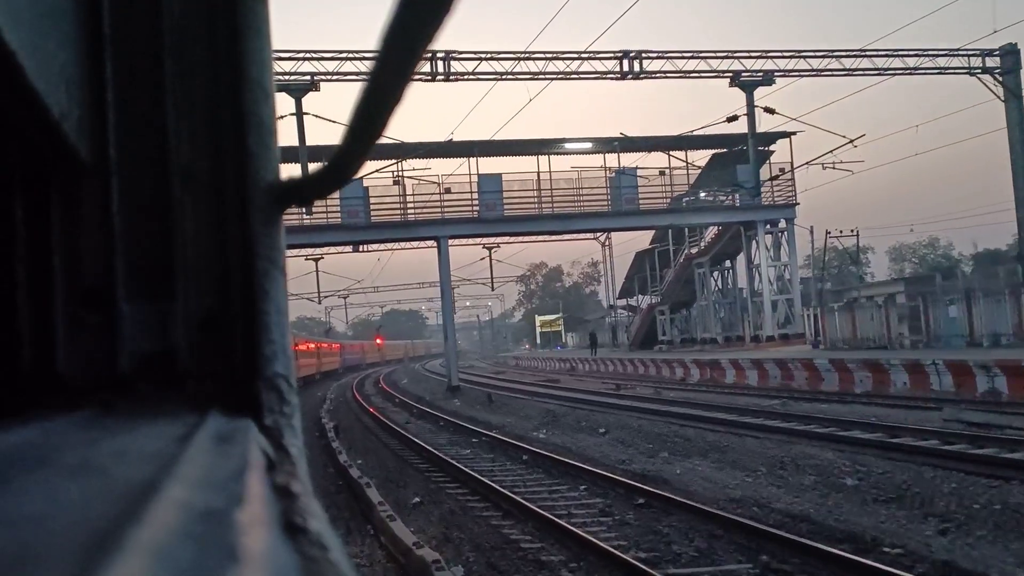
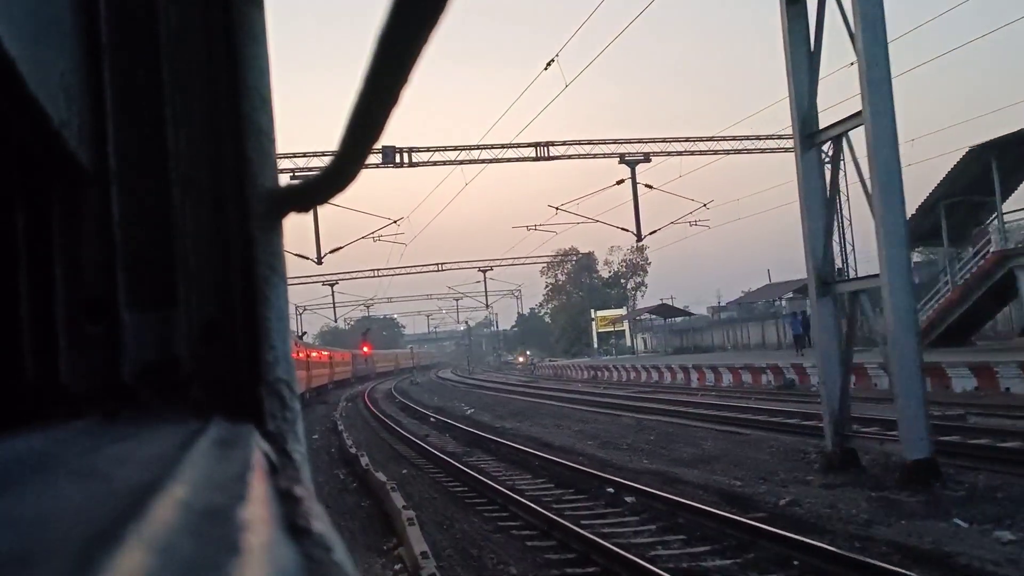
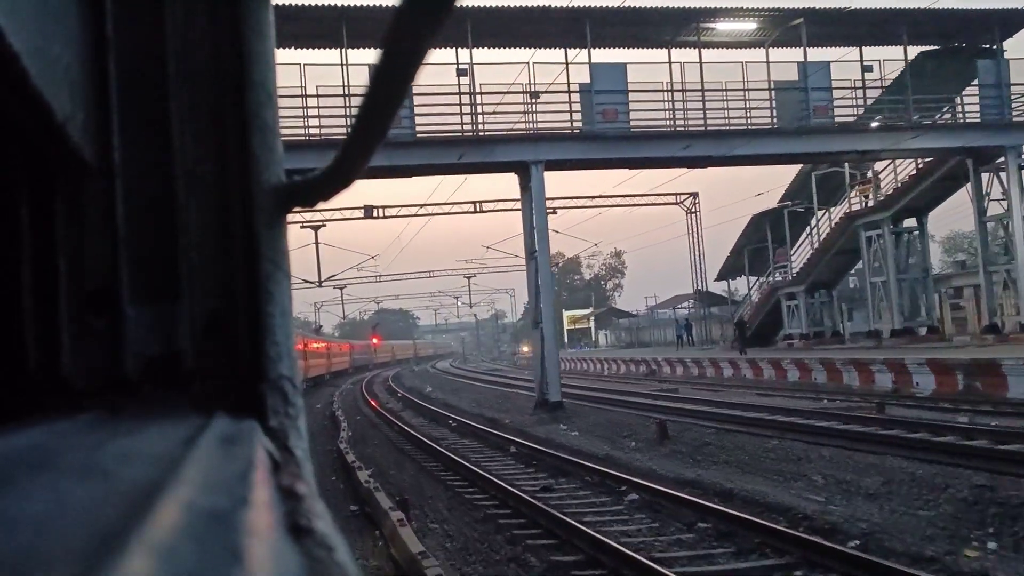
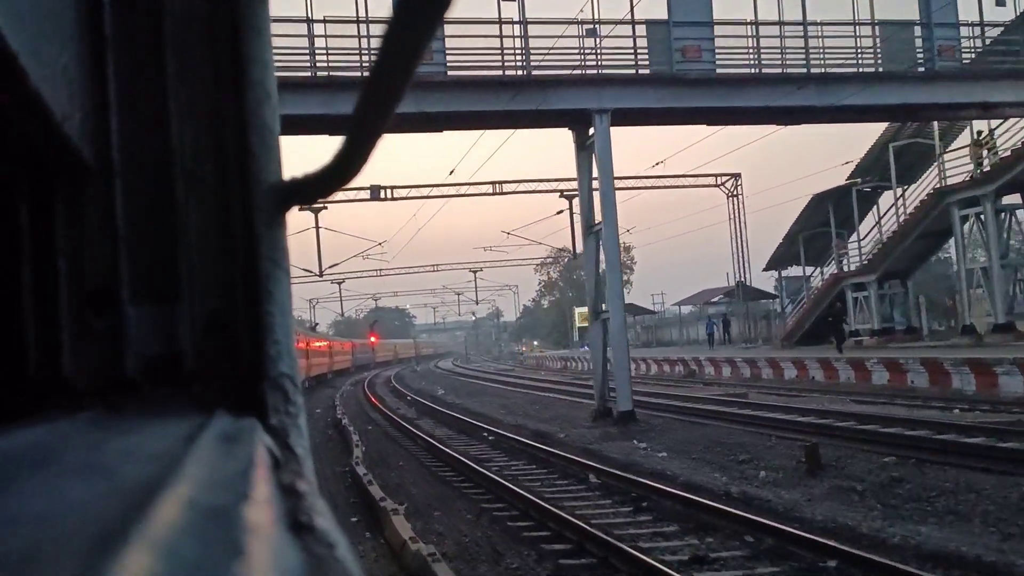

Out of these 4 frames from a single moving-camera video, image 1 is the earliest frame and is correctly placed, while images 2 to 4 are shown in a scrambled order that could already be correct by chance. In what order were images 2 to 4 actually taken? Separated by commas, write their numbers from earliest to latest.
3, 4, 2
